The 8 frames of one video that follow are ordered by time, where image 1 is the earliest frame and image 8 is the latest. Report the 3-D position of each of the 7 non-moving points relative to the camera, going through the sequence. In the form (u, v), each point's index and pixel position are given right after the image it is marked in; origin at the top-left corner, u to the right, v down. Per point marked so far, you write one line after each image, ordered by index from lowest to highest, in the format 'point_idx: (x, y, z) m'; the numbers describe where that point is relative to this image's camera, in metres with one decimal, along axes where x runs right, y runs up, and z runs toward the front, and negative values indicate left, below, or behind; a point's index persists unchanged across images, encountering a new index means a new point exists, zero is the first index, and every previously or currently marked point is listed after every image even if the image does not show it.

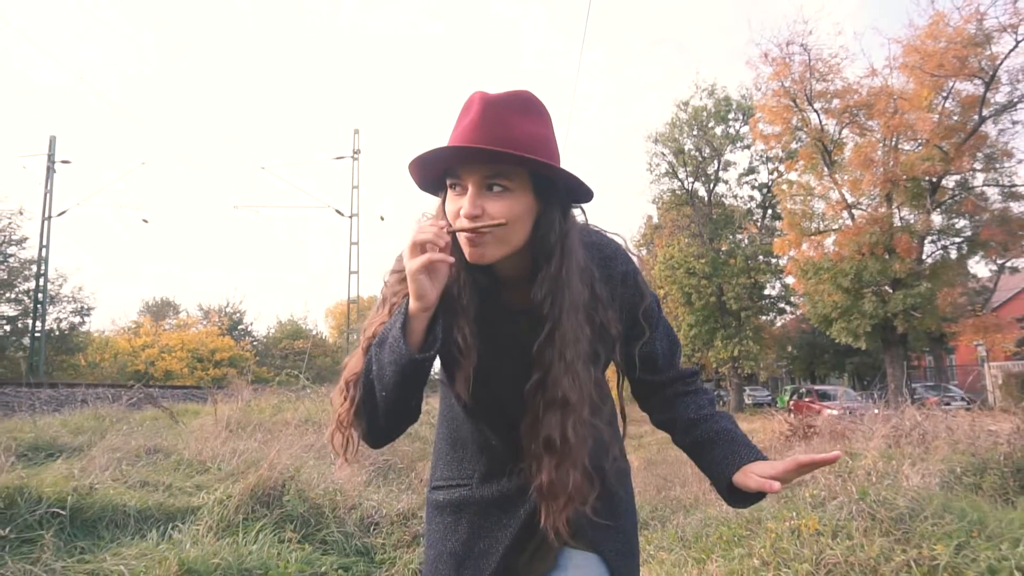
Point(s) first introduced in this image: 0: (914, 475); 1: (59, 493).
0: (+2.9, -1.4, +5.4) m
1: (-2.5, -1.1, +4.0) m
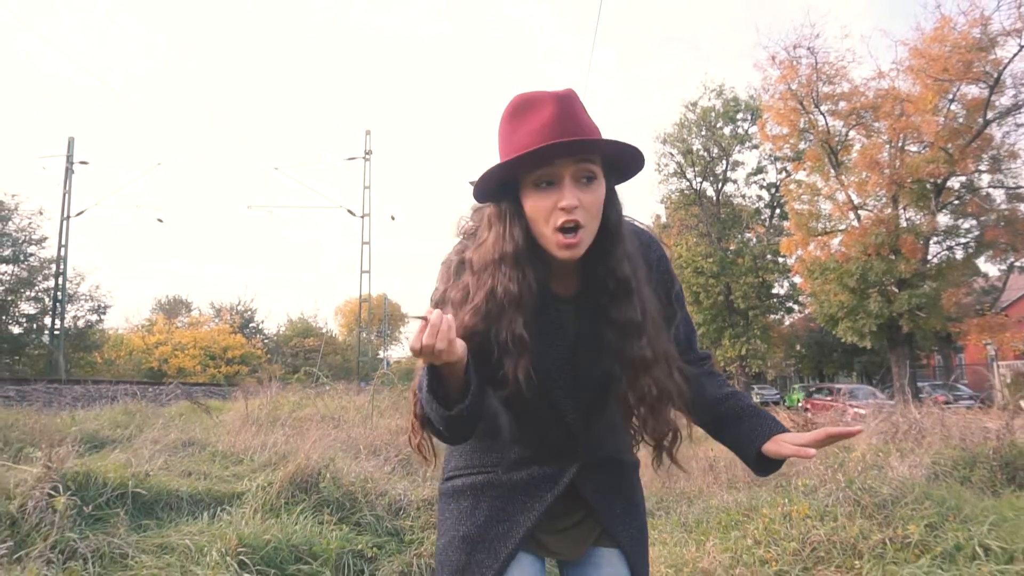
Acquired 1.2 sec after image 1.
0: (+3.1, -1.4, +5.7) m
1: (-2.4, -1.2, +4.5) m
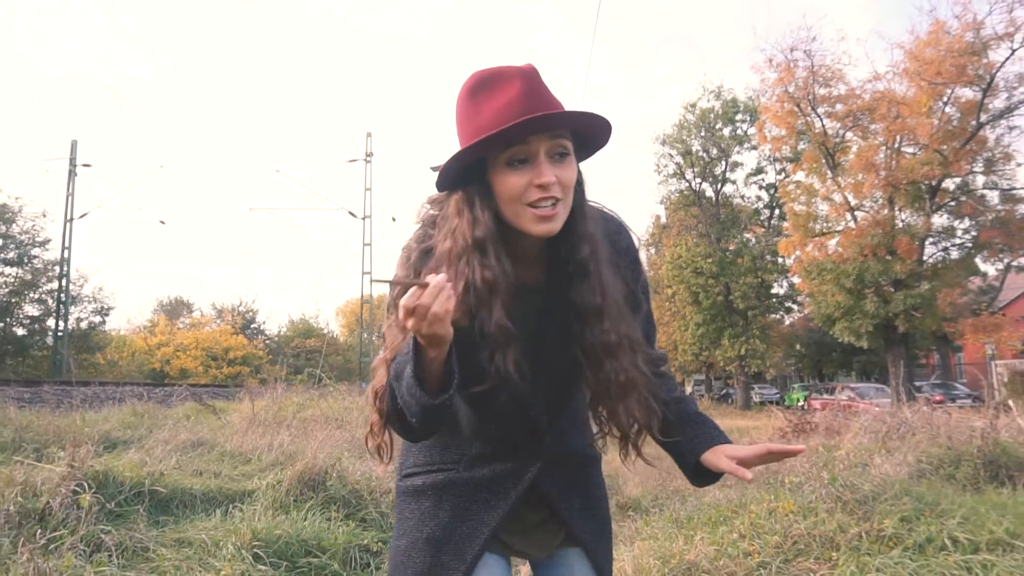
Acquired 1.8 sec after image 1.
0: (+3.0, -1.5, +6.0) m
1: (-2.4, -1.2, +4.7) m
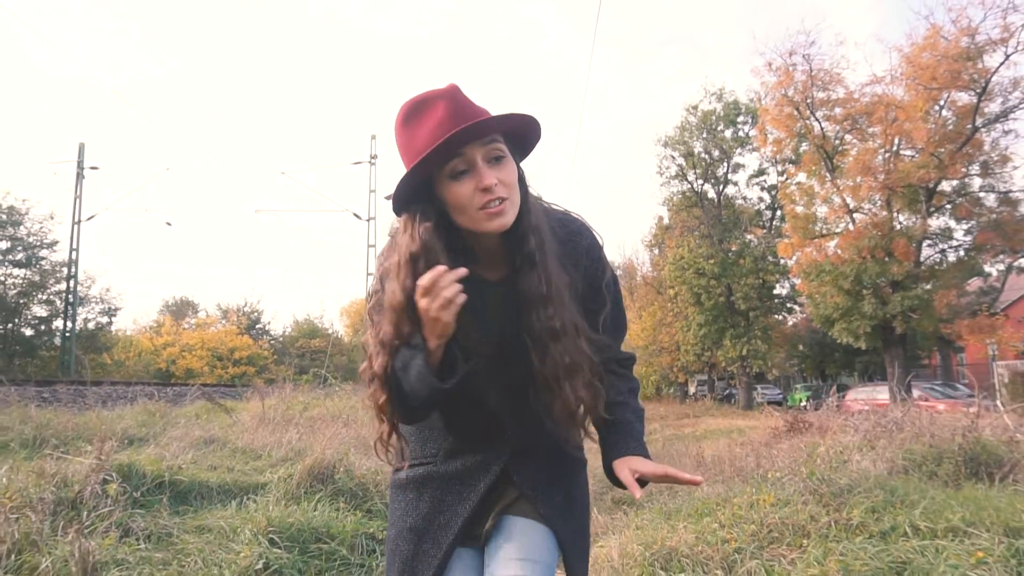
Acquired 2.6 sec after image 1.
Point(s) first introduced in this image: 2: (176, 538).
0: (+3.0, -1.5, +6.3) m
1: (-2.5, -1.3, +5.0) m
2: (-1.8, -1.3, +3.9) m
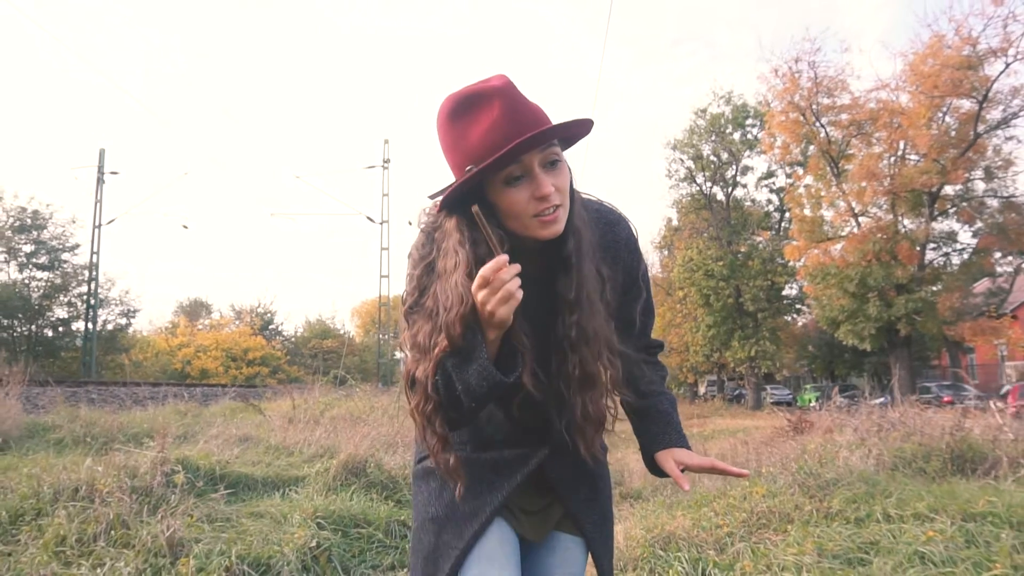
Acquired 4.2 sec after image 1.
0: (+3.2, -1.6, +6.8) m
1: (-2.3, -1.4, +5.6) m
2: (-1.7, -1.4, +4.5) m
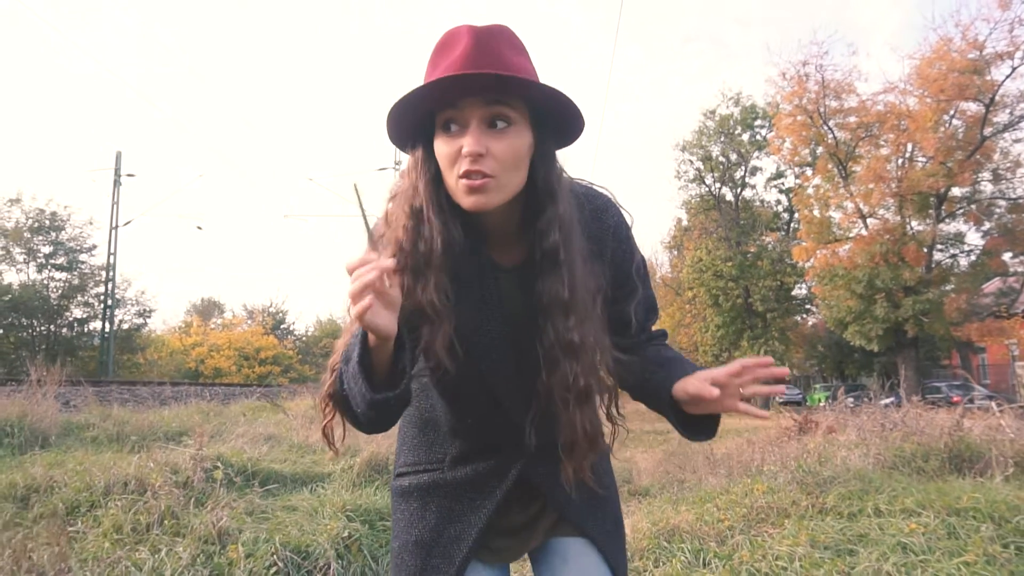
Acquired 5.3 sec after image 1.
0: (+3.3, -1.6, +7.1) m
1: (-2.2, -1.4, +6.0) m
2: (-1.6, -1.5, +4.9) m
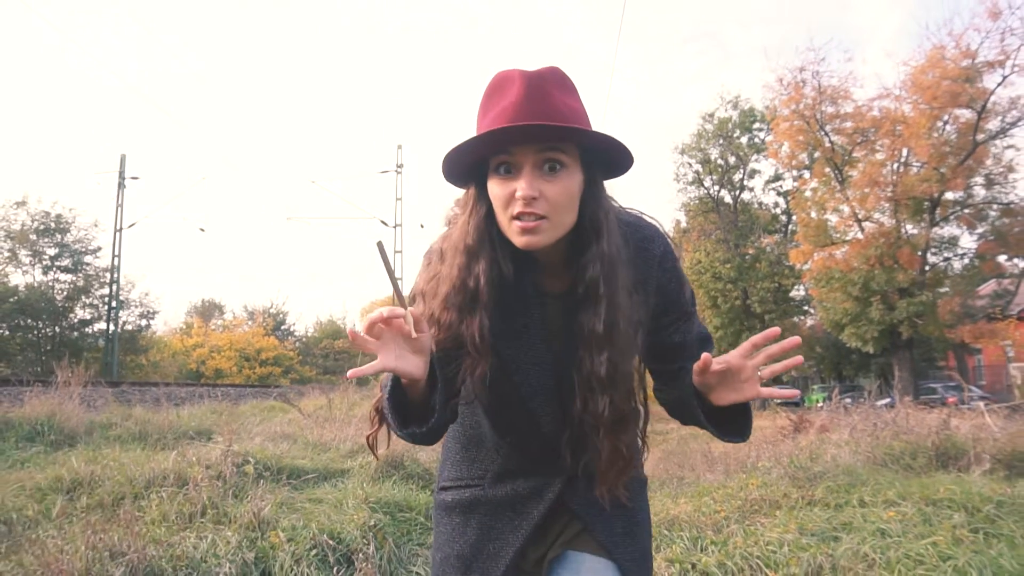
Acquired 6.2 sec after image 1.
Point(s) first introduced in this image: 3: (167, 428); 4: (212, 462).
0: (+3.4, -1.7, +7.5) m
1: (-2.1, -1.5, +6.4) m
2: (-1.5, -1.6, +5.2) m
3: (-4.2, -1.7, +8.8) m
4: (-2.3, -1.3, +5.6) m
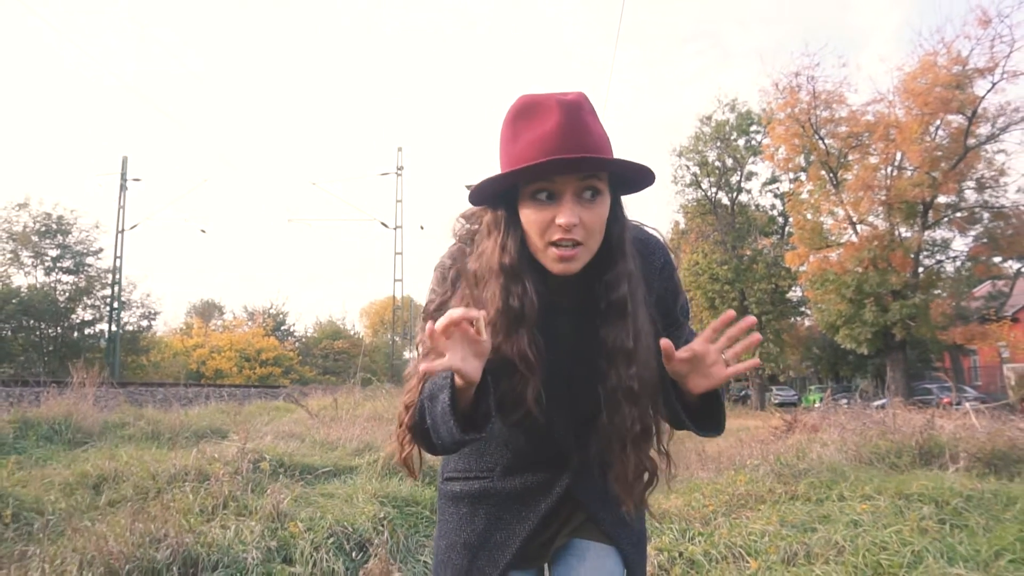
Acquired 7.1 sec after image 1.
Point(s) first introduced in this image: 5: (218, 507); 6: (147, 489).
0: (+3.4, -1.8, +7.8) m
1: (-2.1, -1.5, +6.7) m
2: (-1.5, -1.6, +5.6) m
3: (-4.2, -1.7, +9.2) m
4: (-2.3, -1.4, +5.9) m
5: (-2.0, -1.5, +5.0) m
6: (-2.7, -1.5, +5.5) m
